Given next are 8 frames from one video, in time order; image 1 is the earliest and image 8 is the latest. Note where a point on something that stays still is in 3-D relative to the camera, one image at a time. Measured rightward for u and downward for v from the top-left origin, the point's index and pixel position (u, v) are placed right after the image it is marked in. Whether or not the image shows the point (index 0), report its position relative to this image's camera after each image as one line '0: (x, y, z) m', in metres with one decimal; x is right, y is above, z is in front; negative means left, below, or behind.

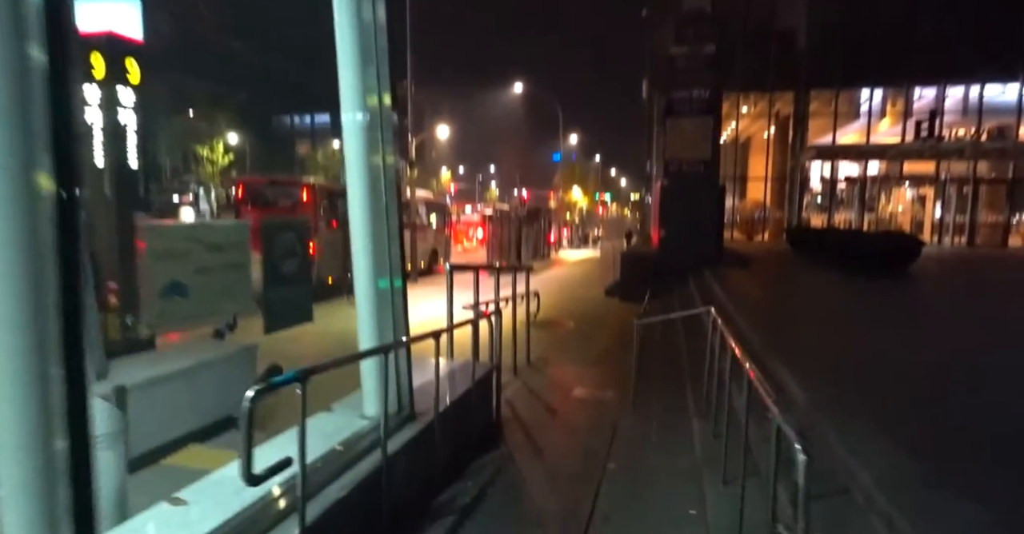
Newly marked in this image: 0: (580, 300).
0: (+1.9, -1.0, +15.1) m
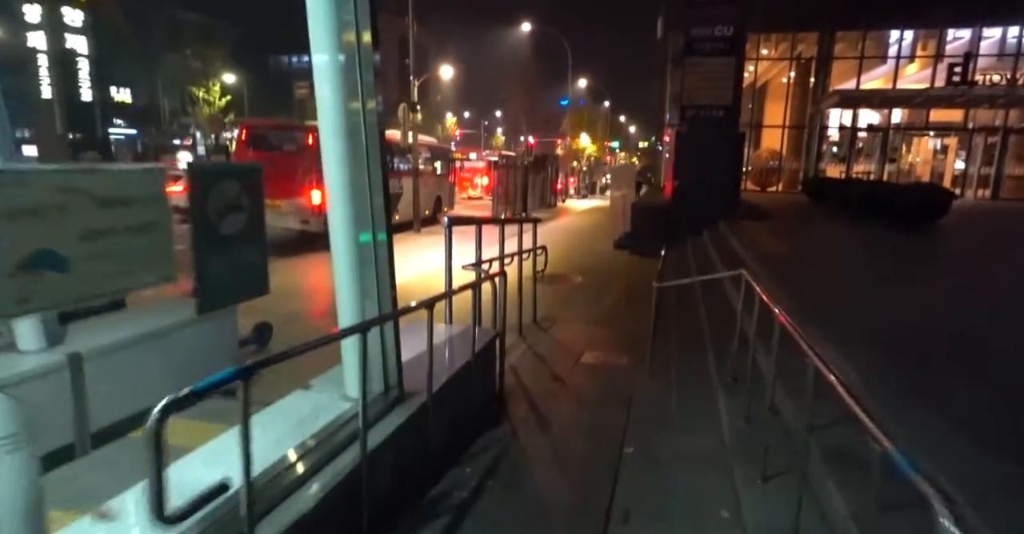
0: (+2.1, +0.3, +14.5) m
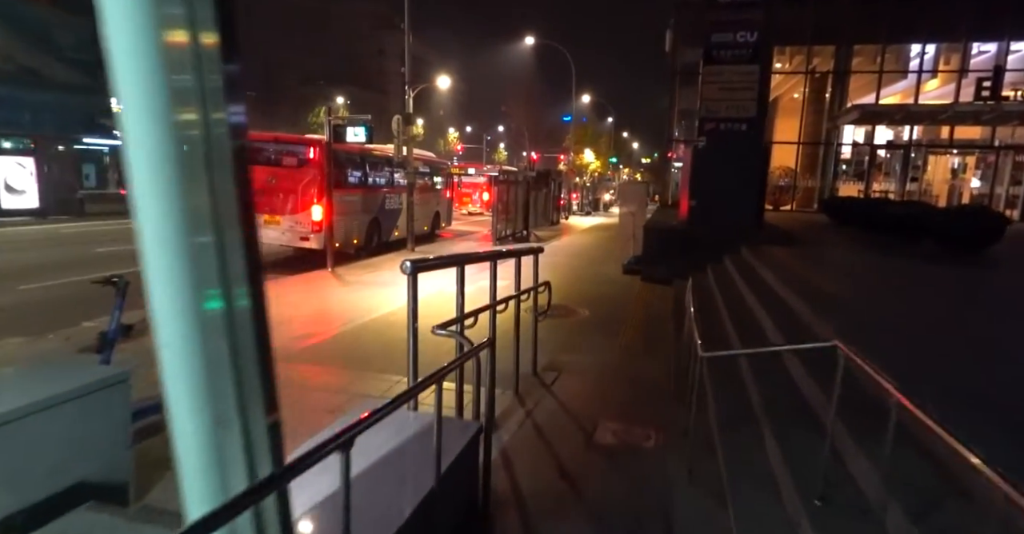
0: (+2.0, -0.3, +13.2) m
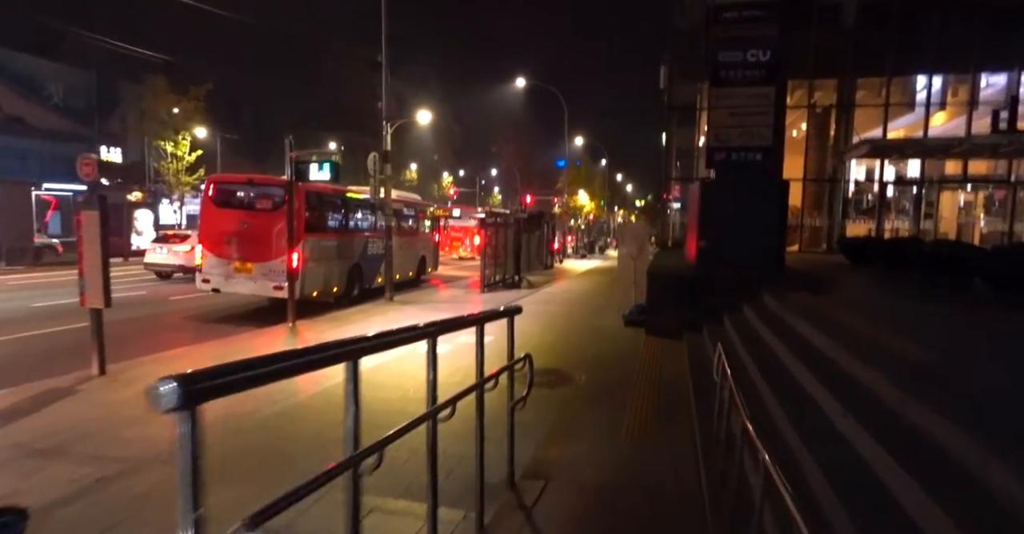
0: (+1.7, -1.4, +11.4) m
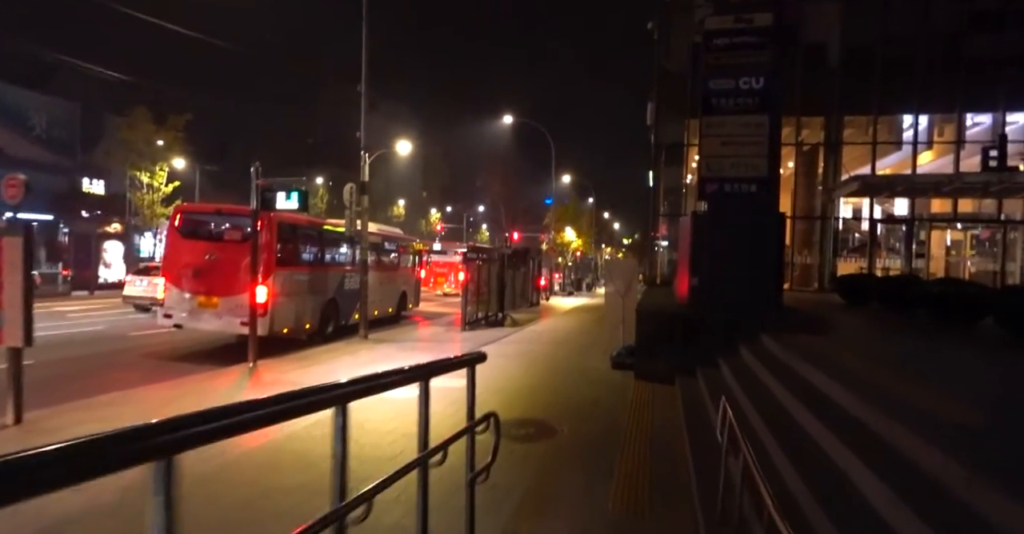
0: (+1.3, -2.1, +10.6) m
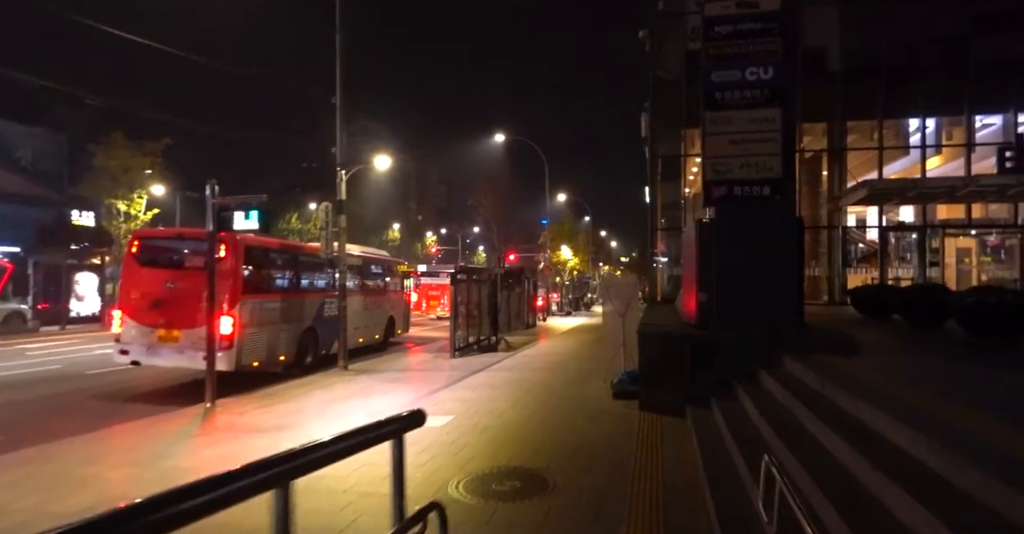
0: (+1.1, -2.4, +9.3) m
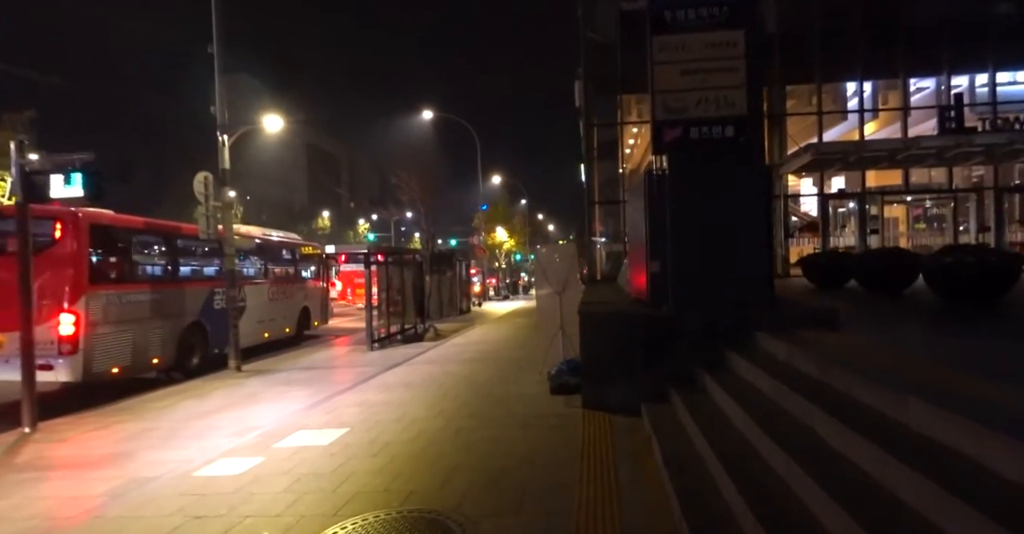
0: (0.0, -1.9, +7.5) m
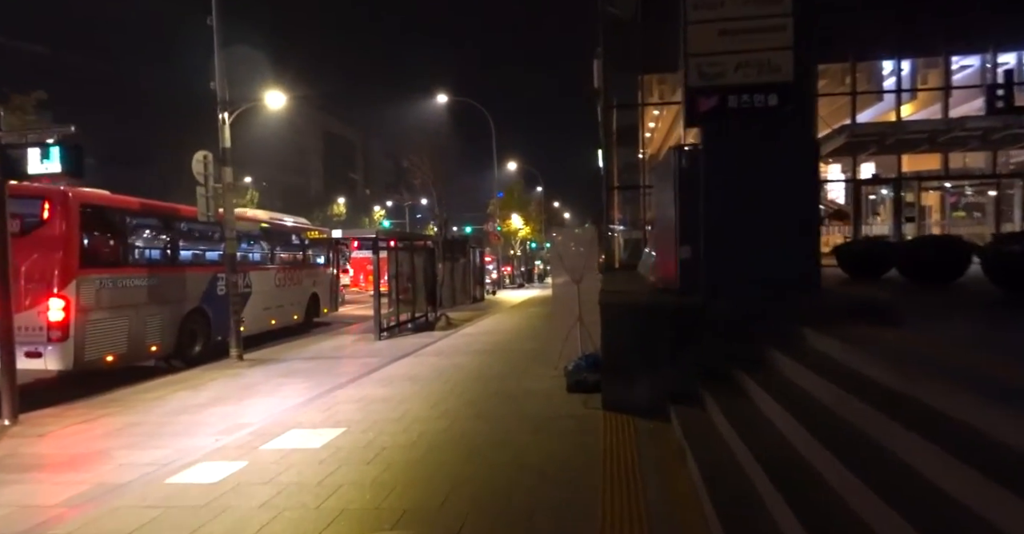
0: (+0.1, -1.8, +6.8) m
